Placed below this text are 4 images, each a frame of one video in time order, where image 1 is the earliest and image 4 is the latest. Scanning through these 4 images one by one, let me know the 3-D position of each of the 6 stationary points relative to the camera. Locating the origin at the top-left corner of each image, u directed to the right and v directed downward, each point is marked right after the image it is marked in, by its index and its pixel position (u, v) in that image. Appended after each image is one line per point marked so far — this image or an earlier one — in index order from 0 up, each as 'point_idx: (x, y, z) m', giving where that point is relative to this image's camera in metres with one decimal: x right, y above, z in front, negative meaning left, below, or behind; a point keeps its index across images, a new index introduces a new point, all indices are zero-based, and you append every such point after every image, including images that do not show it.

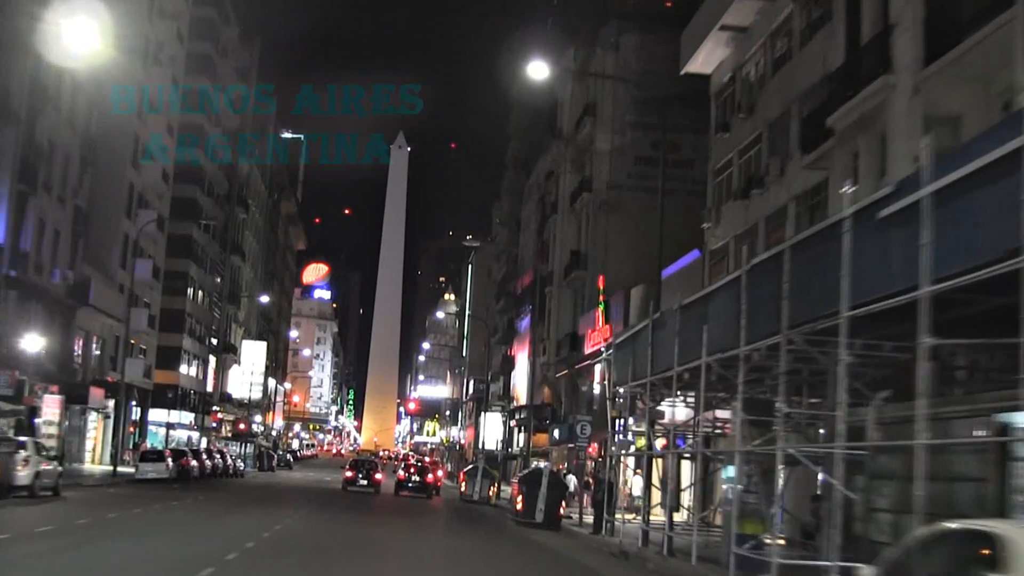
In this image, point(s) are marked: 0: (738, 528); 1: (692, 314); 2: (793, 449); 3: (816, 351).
0: (+2.3, -2.4, +16.1) m
1: (+2.1, -0.3, +19.0) m
2: (+2.4, -1.4, +13.7) m
3: (+2.7, -0.6, +14.3) m
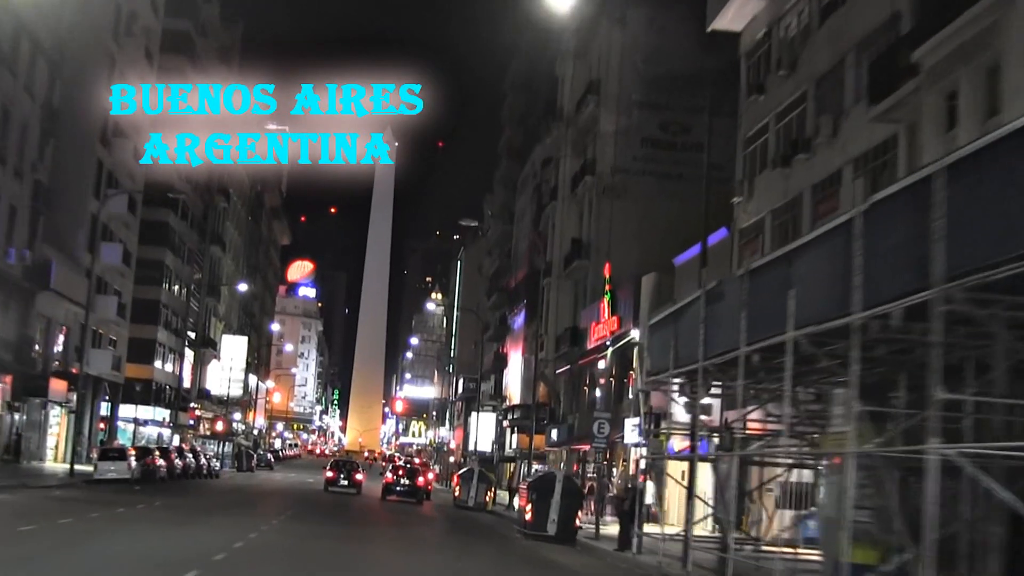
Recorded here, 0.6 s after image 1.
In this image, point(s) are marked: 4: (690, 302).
0: (+2.5, -2.0, +12.1) m
1: (+2.4, +0.1, +15.0) m
2: (+2.7, -1.0, +9.7) m
3: (+3.0, -0.2, +10.3) m
4: (+2.0, -0.1, +18.1) m
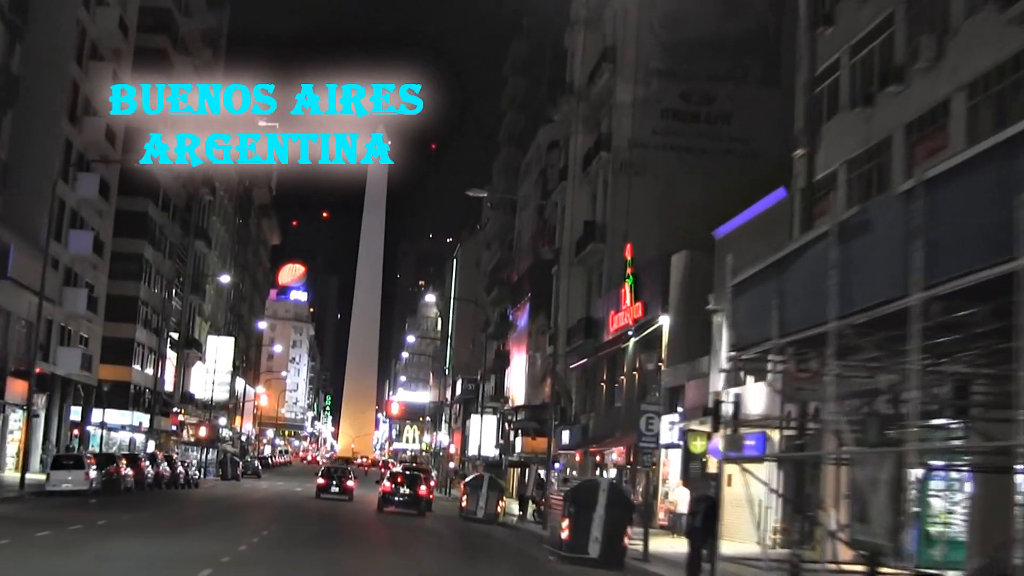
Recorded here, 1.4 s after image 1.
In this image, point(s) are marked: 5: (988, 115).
0: (+3.0, -1.5, +7.2) m
1: (+2.8, +0.6, +10.0) m
2: (+3.2, -0.4, +4.8) m
3: (+3.5, +0.4, +5.4) m
4: (+2.4, +0.4, +13.2) m
5: (+5.7, +2.1, +19.1) m
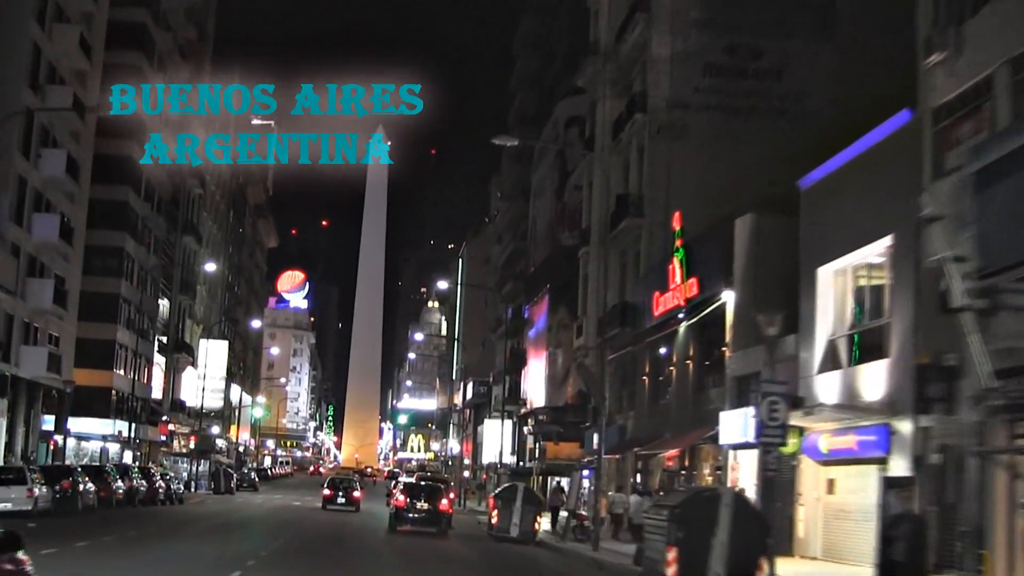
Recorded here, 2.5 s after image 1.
0: (+3.6, -0.7, +1.1) m
1: (+3.4, +1.4, +4.0) m
2: (+3.8, +0.3, -1.3) m
3: (+4.1, +1.2, -0.7) m
4: (+3.1, +1.1, +7.1) m
5: (+6.3, +2.8, +13.0) m
